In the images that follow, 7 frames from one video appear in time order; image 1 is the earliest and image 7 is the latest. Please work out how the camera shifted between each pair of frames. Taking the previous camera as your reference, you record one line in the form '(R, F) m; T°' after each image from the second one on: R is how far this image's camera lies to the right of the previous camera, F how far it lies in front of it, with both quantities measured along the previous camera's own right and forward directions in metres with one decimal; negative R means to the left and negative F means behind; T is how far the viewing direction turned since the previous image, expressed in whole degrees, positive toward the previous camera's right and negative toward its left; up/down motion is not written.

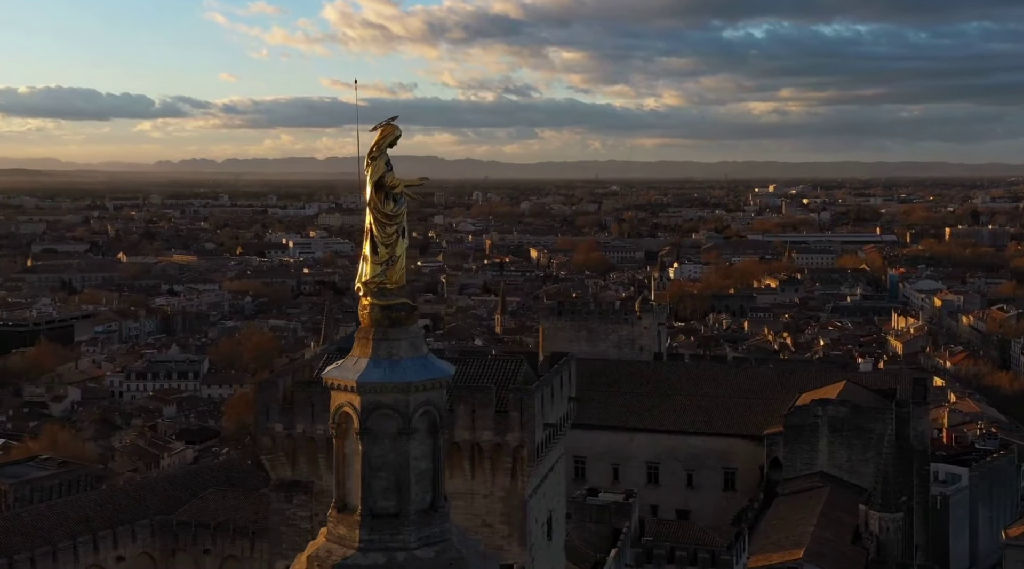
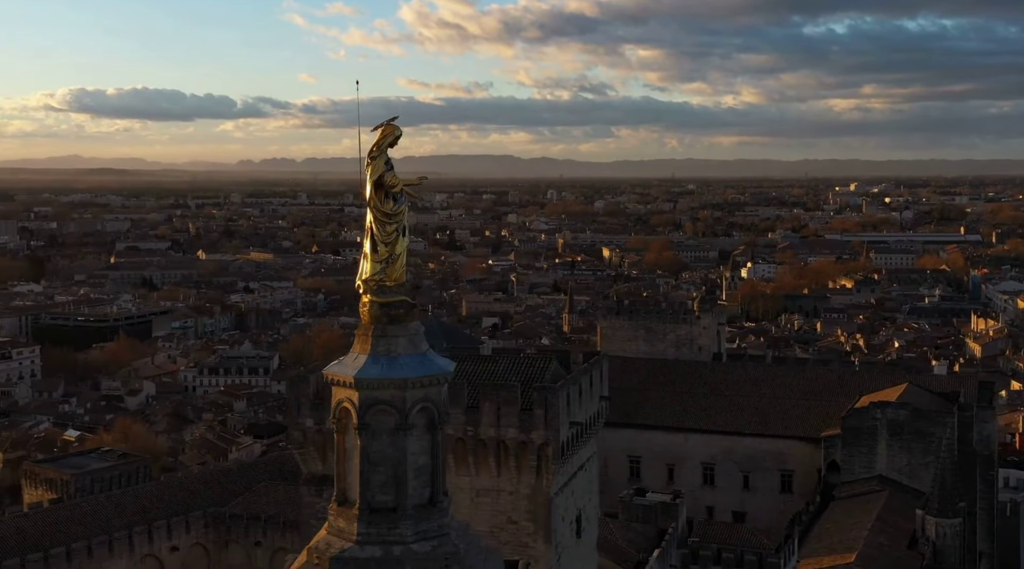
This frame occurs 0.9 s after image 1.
(+1.2, -0.1) m; -4°
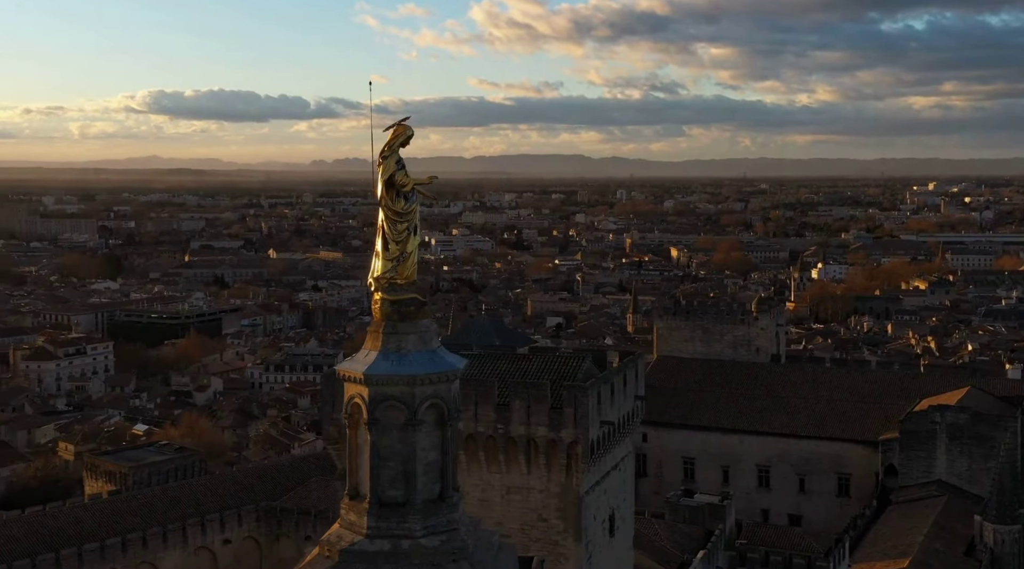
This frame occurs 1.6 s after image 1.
(+0.9, 0.0) m; -4°
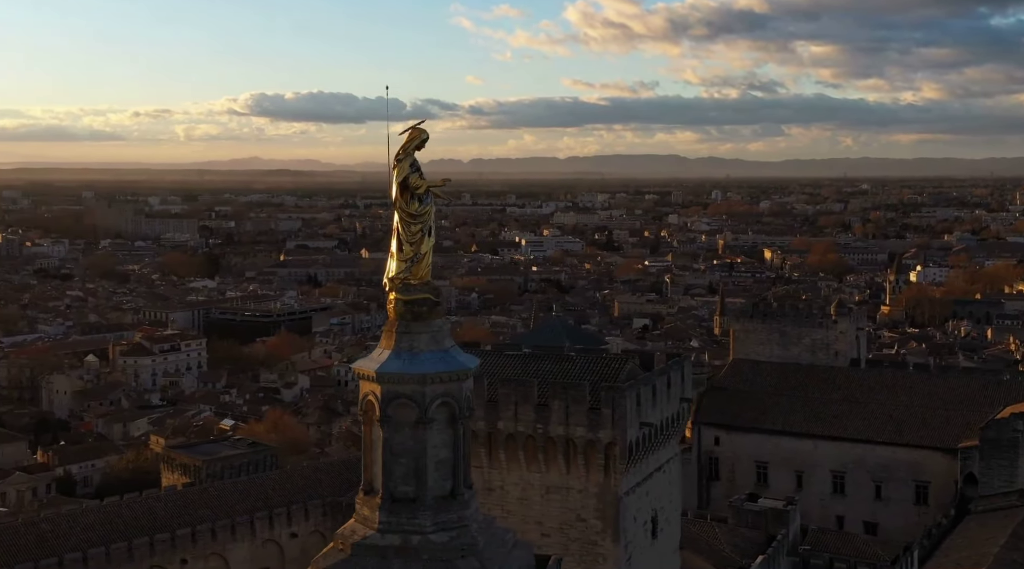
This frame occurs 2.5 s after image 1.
(+1.3, 0.0) m; -5°
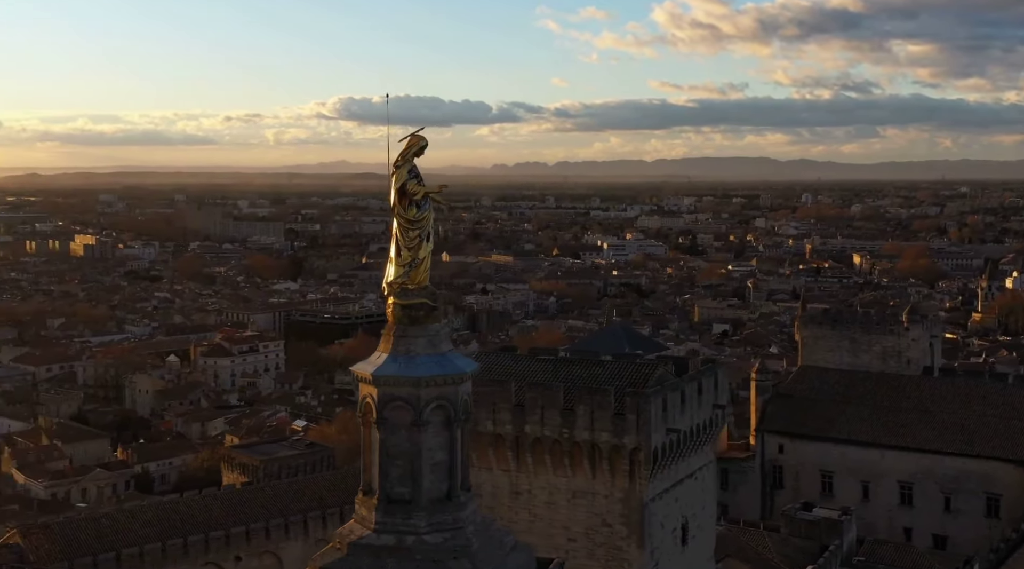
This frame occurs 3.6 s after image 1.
(+1.4, +0.5) m; -5°
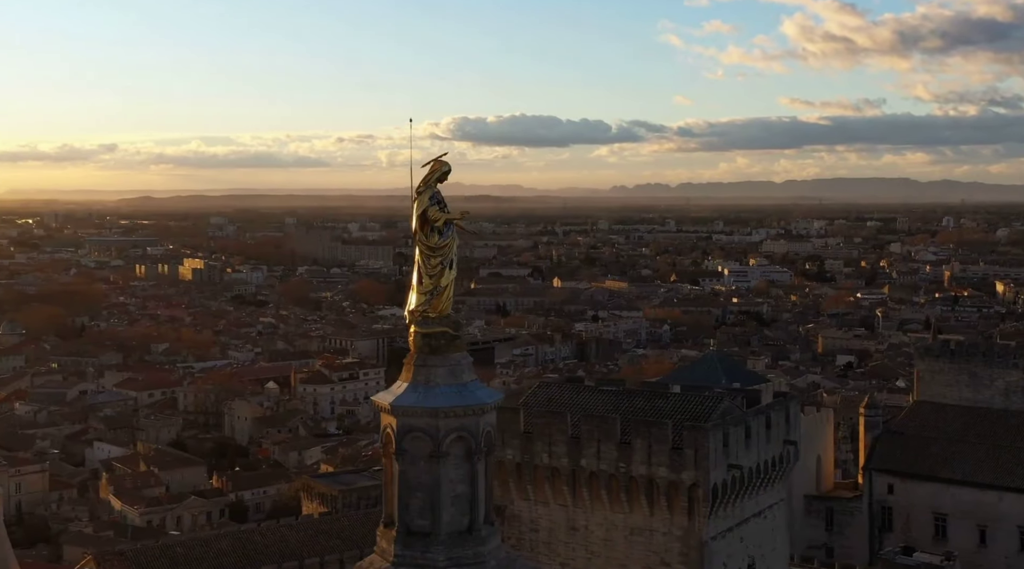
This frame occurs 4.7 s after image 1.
(+0.9, +2.5) m; -6°
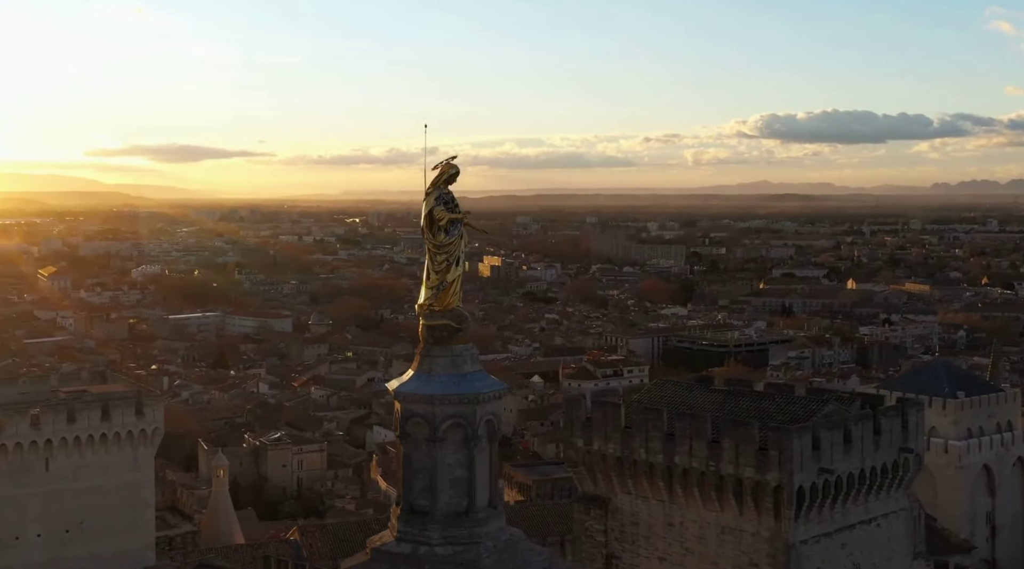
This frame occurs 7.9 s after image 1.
(+3.9, +0.1) m; -17°
